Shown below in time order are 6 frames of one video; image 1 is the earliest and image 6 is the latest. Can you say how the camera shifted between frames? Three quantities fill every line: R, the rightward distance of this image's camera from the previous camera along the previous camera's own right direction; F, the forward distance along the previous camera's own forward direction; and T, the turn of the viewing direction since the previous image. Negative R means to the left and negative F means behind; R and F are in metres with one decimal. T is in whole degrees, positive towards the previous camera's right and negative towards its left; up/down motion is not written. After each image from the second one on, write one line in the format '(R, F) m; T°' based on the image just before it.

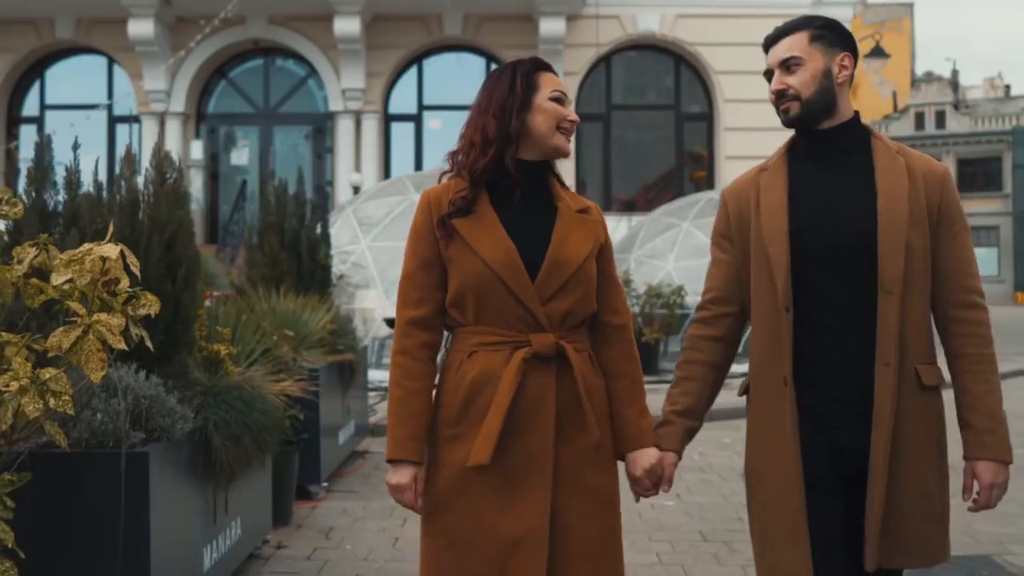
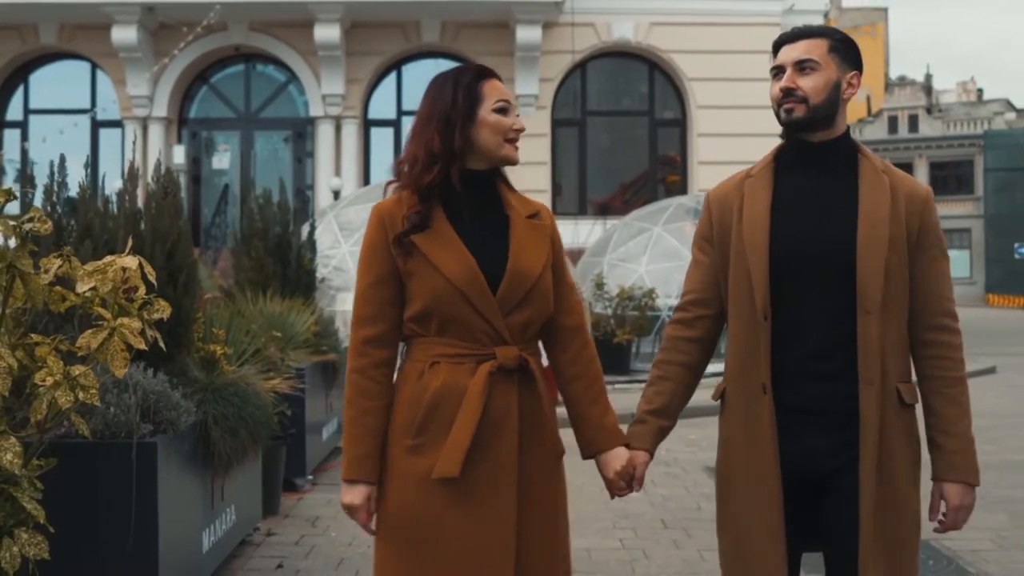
(0.0, -0.5) m; +1°
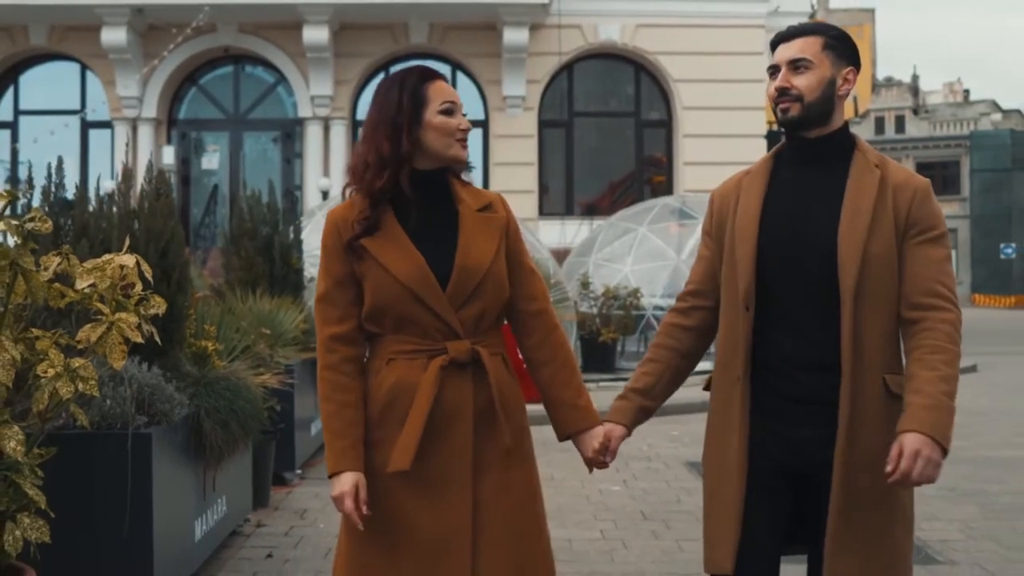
(0.0, -0.2) m; +1°
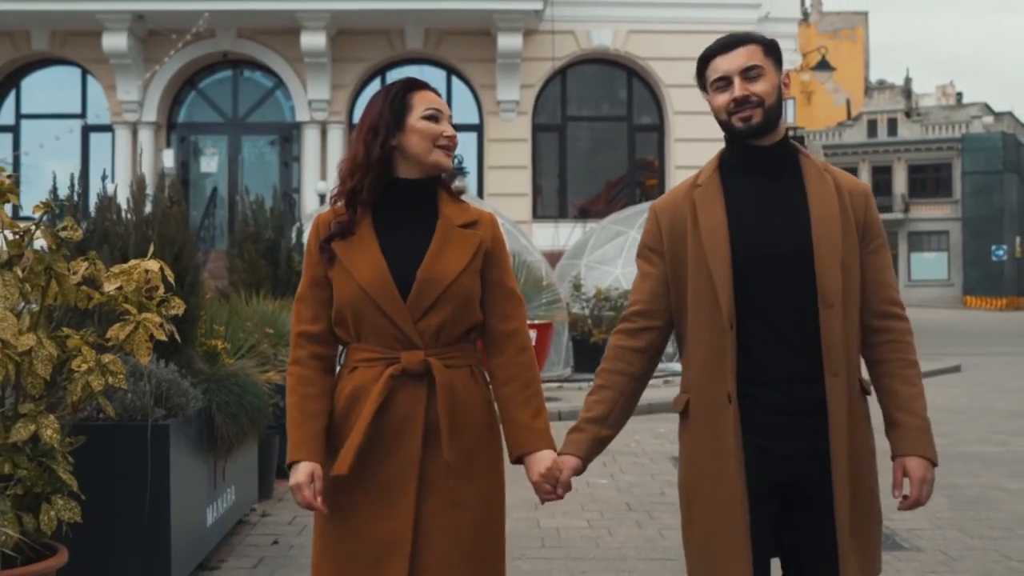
(0.0, -0.4) m; 0°
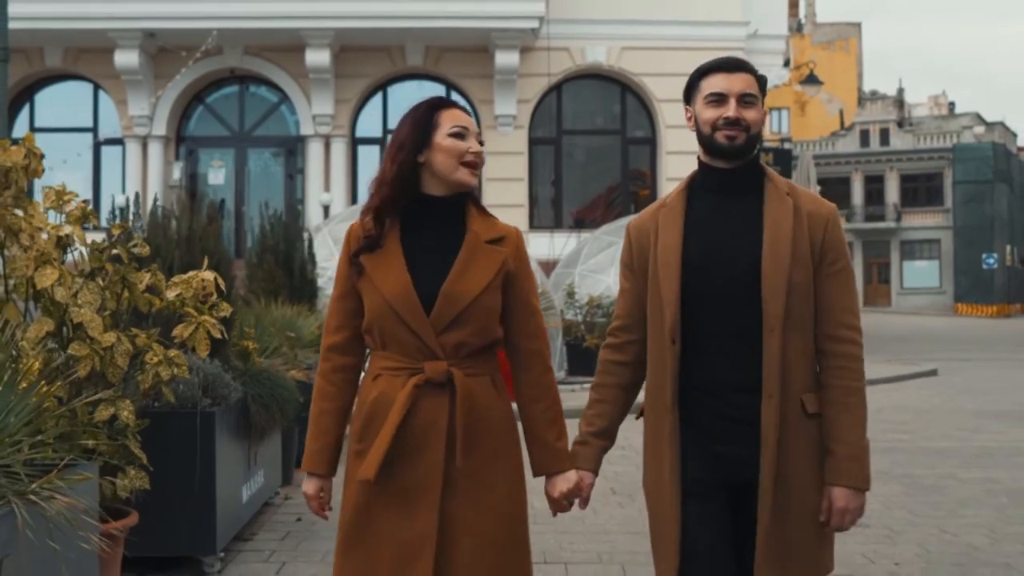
(0.0, -0.8) m; 0°
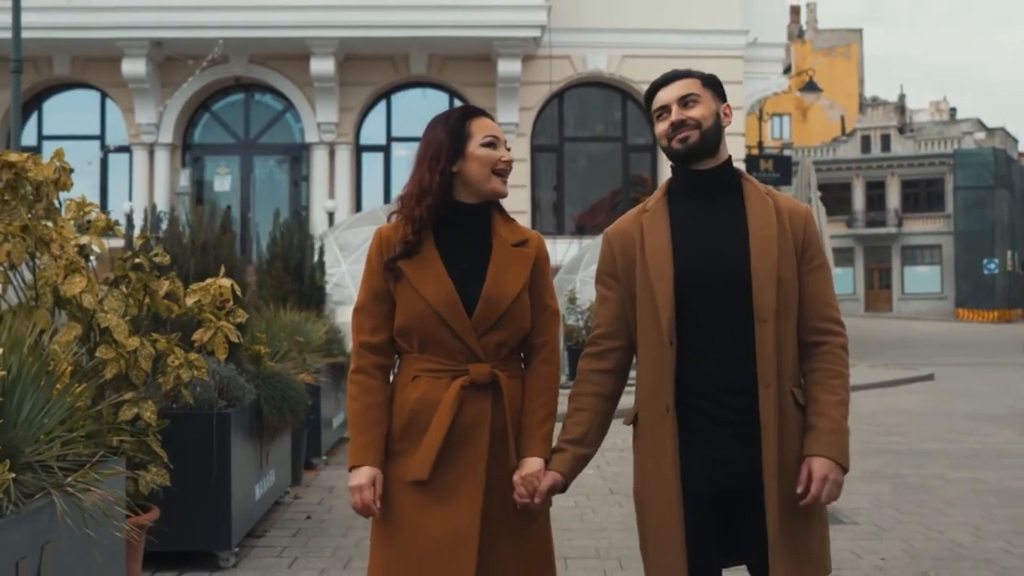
(0.0, -0.3) m; 0°
